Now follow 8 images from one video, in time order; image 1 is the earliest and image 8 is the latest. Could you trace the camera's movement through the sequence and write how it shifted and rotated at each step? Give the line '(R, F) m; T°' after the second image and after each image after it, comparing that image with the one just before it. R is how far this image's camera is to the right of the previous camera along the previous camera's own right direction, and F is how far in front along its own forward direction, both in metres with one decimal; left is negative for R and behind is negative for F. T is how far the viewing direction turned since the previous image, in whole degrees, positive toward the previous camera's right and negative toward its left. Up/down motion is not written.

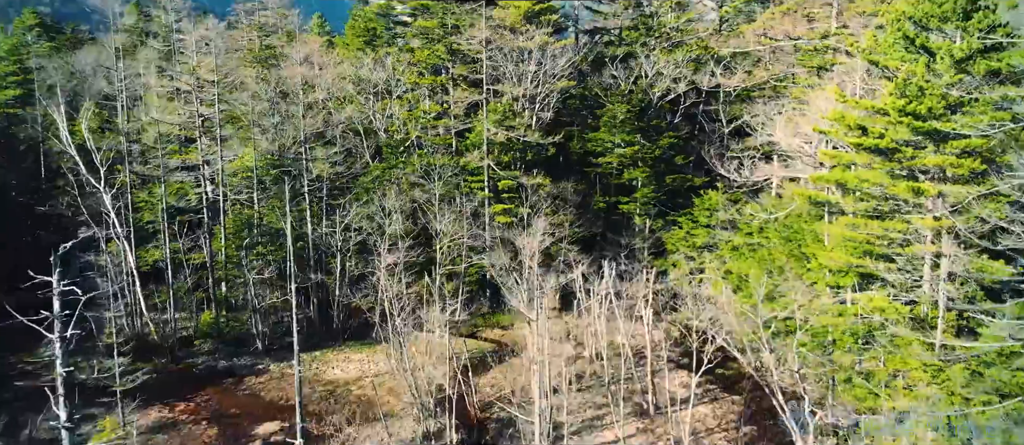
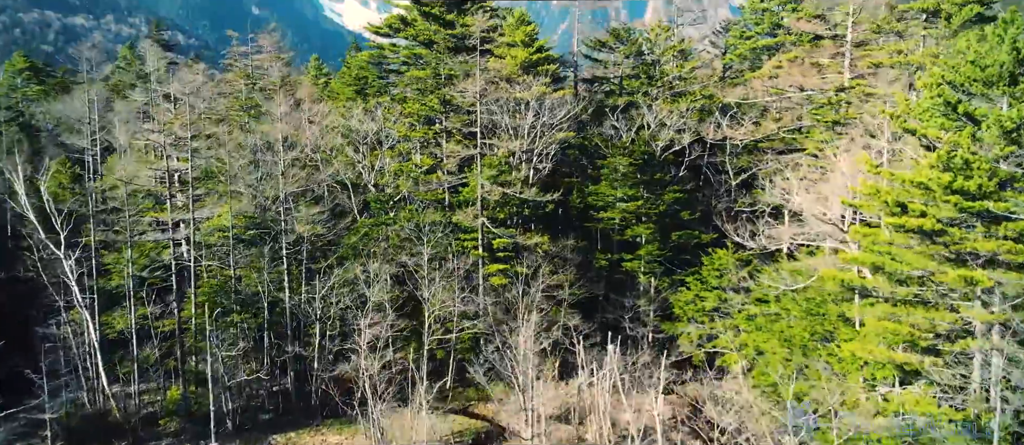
(+0.2, +2.3) m; 0°
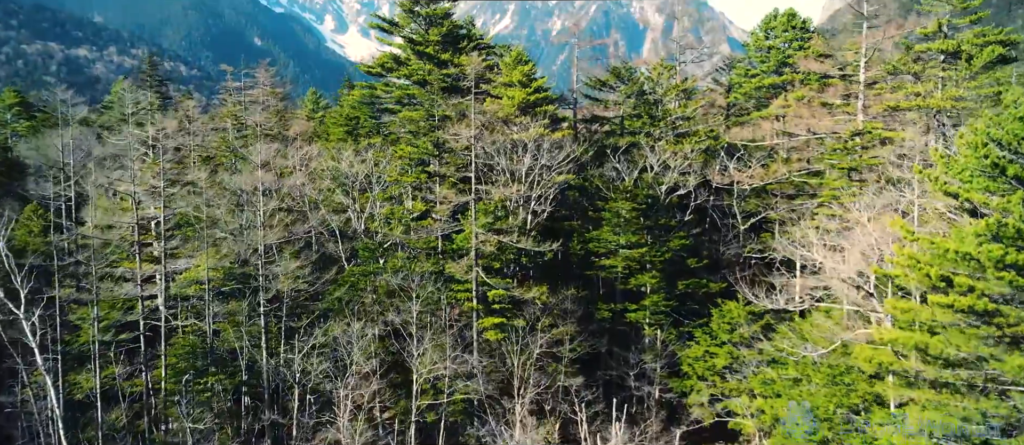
(+0.1, +2.0) m; 0°
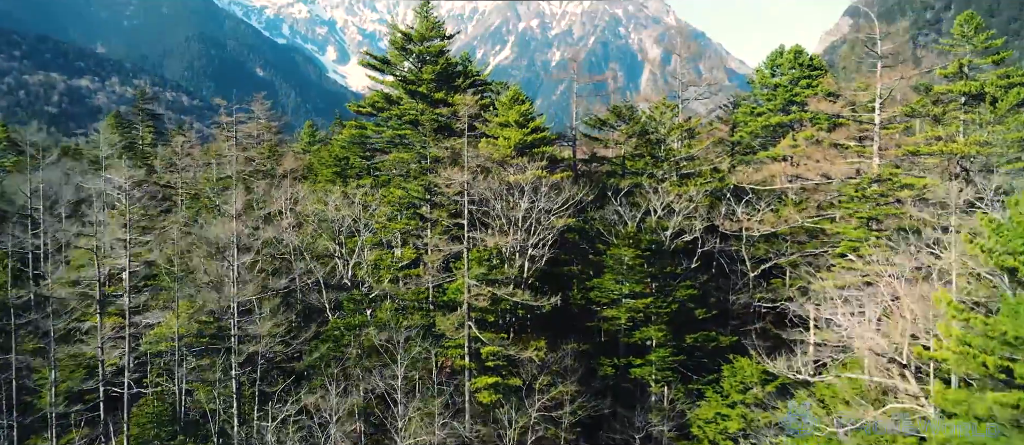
(+0.2, +2.1) m; 0°
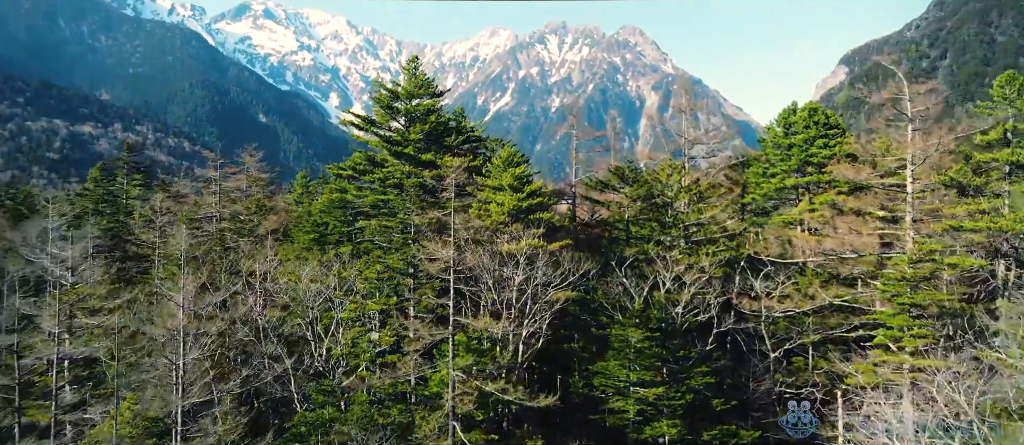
(+0.3, +3.6) m; 0°
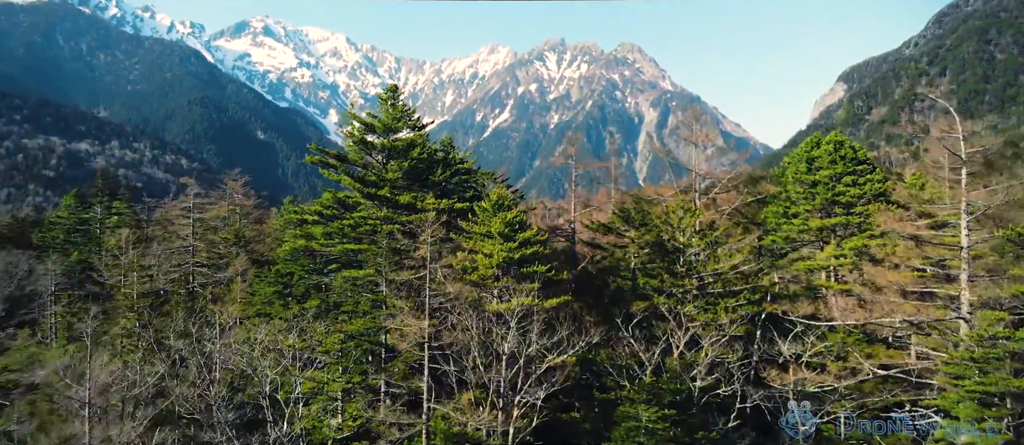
(+0.4, +4.7) m; 0°
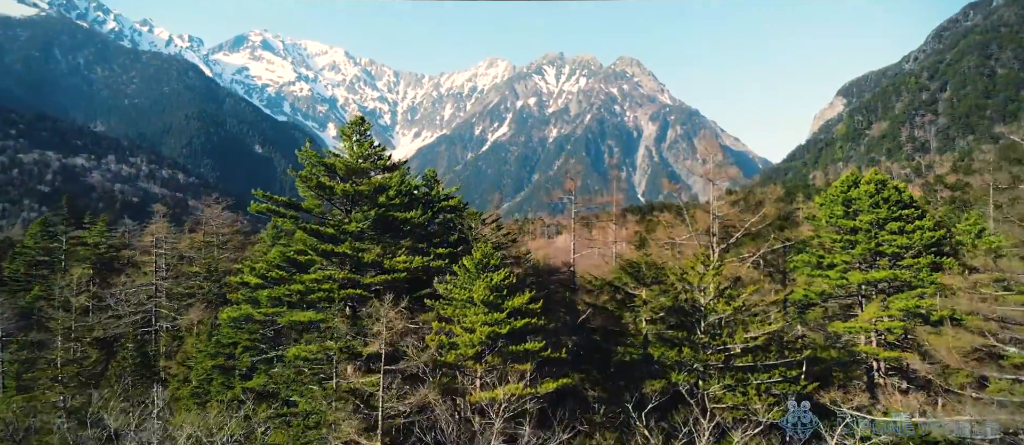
(+0.4, +5.7) m; 0°
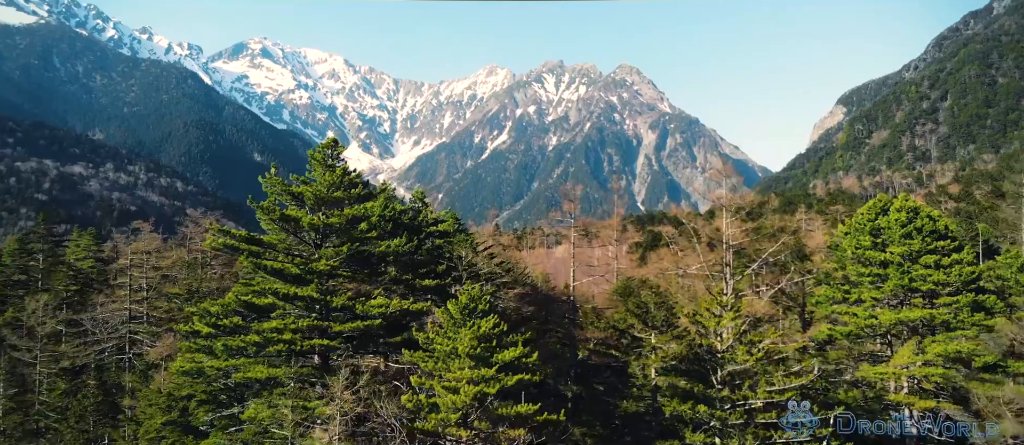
(+0.3, +3.4) m; 0°
